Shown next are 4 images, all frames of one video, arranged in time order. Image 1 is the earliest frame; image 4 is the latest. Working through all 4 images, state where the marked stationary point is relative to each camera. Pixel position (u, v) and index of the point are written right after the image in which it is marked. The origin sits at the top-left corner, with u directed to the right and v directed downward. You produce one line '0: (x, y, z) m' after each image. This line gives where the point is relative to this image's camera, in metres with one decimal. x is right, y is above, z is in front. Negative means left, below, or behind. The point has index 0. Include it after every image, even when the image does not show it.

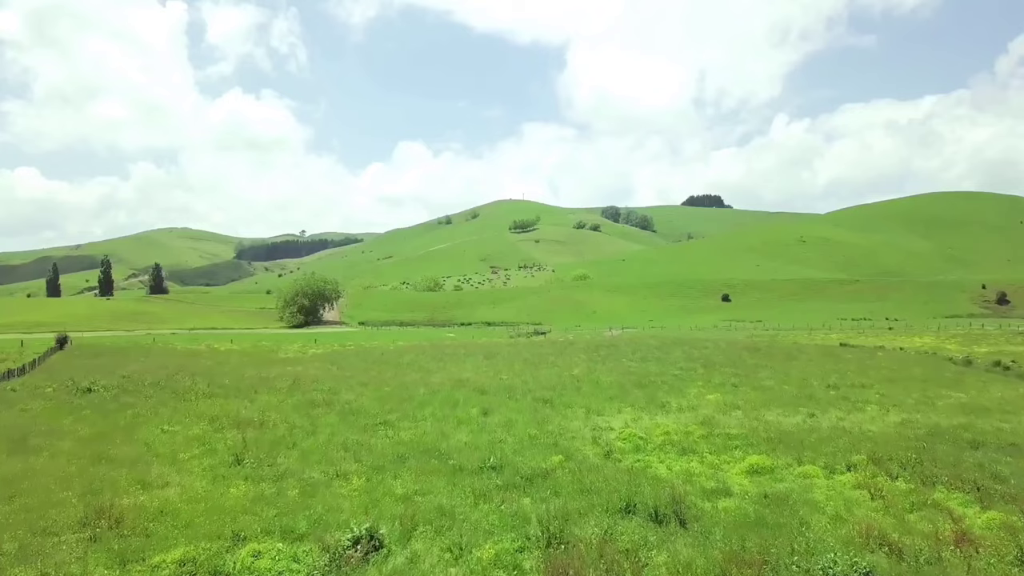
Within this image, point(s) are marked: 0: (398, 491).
0: (-3.3, -5.8, +16.2) m
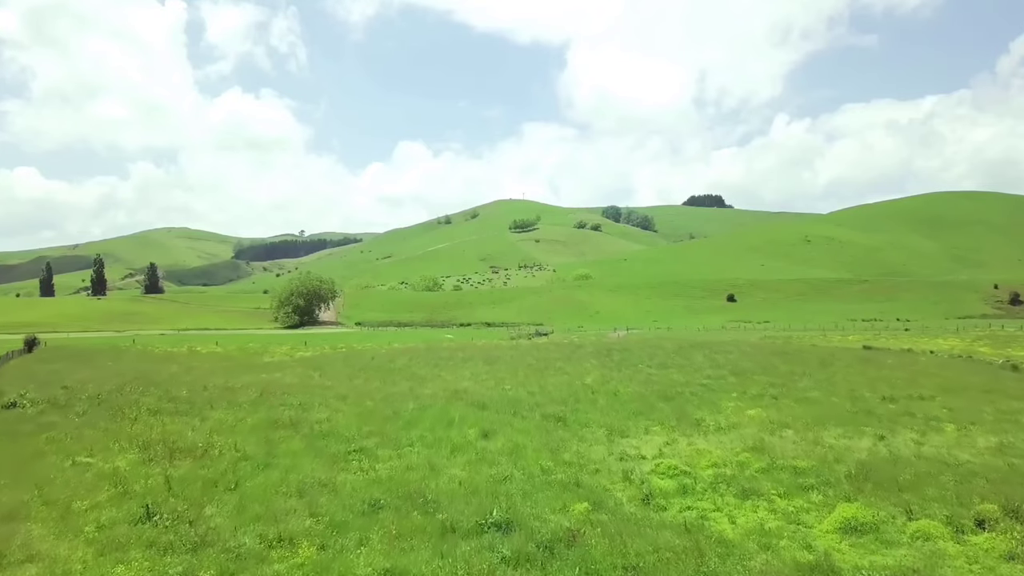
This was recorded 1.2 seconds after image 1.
0: (-3.0, -5.6, +11.3) m
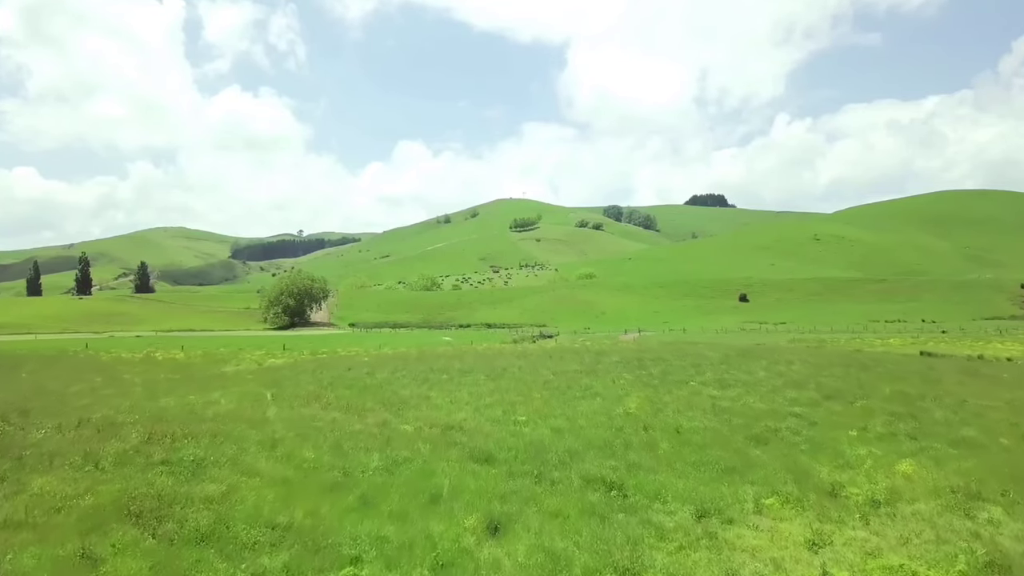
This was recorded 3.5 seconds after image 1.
0: (-2.3, -5.2, +1.5) m
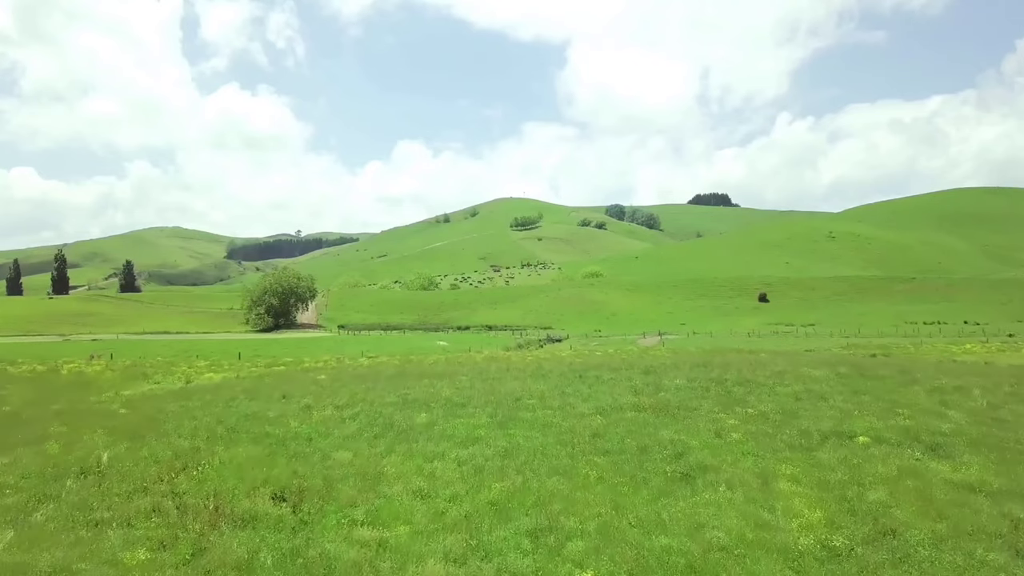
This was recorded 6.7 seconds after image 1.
0: (-1.5, -4.5, -12.7) m
